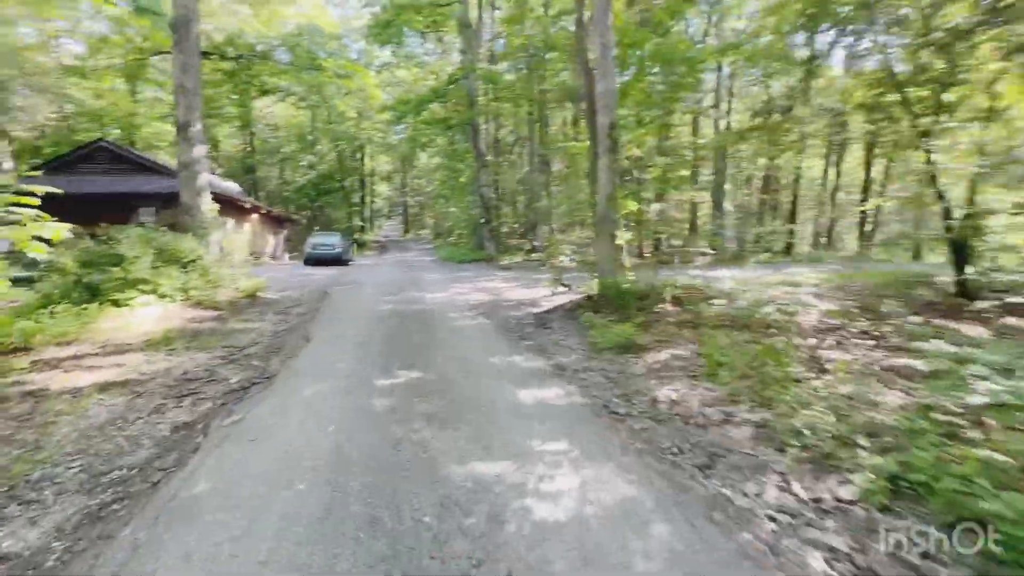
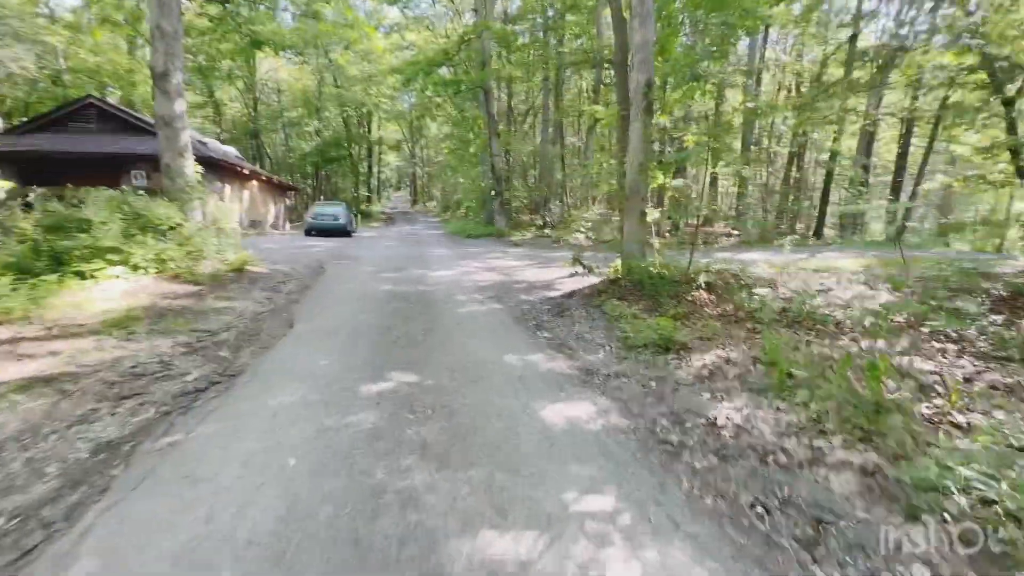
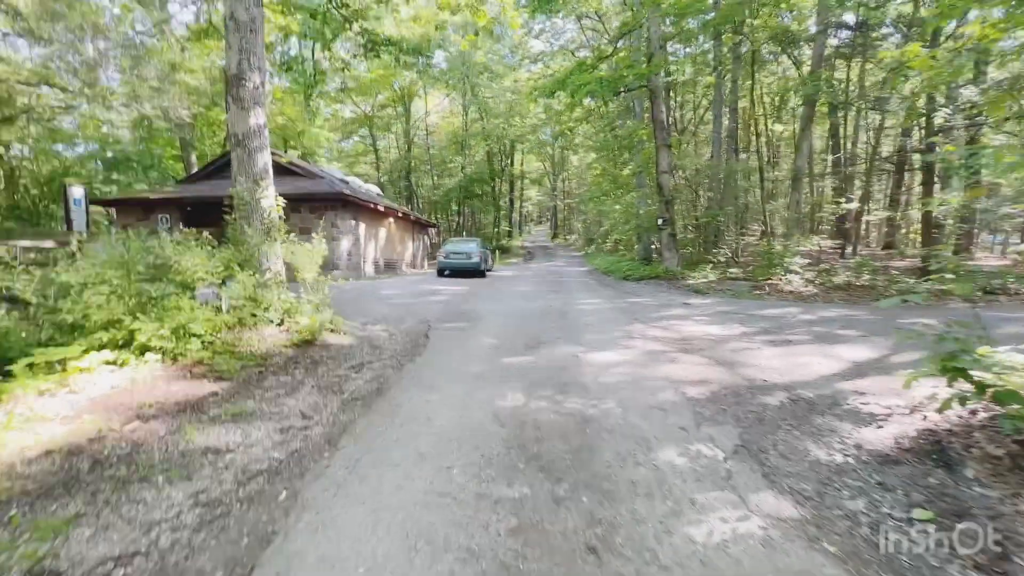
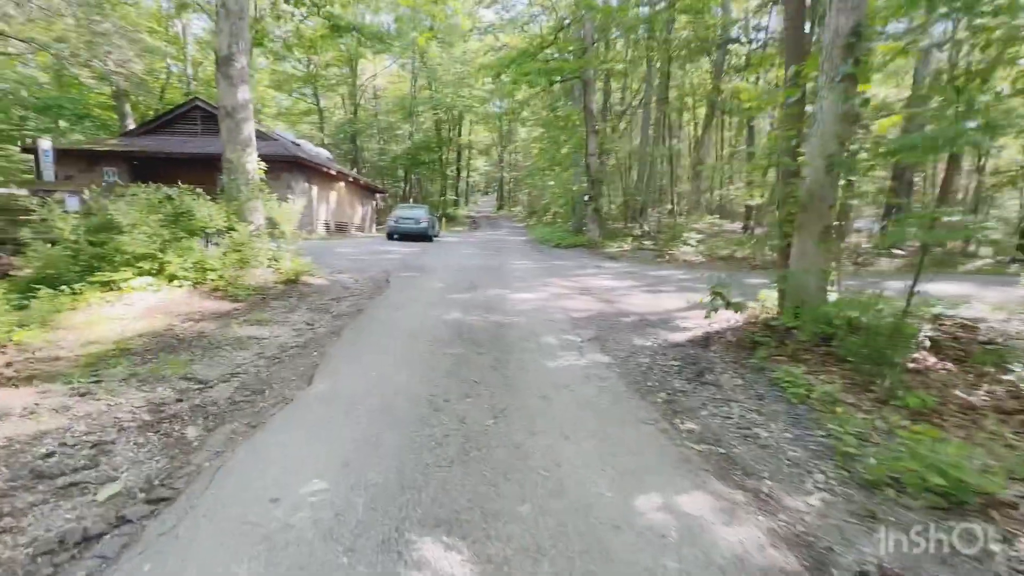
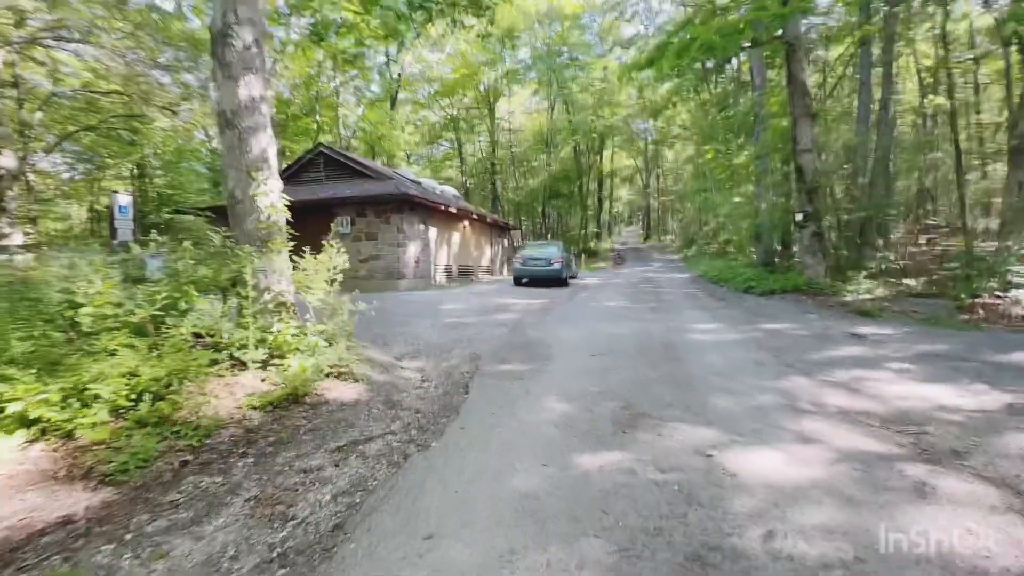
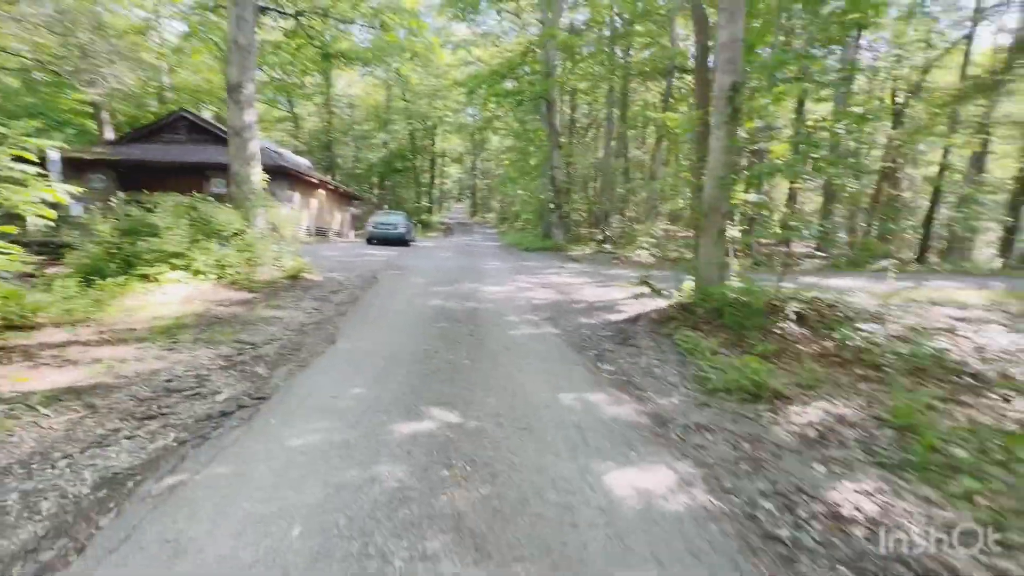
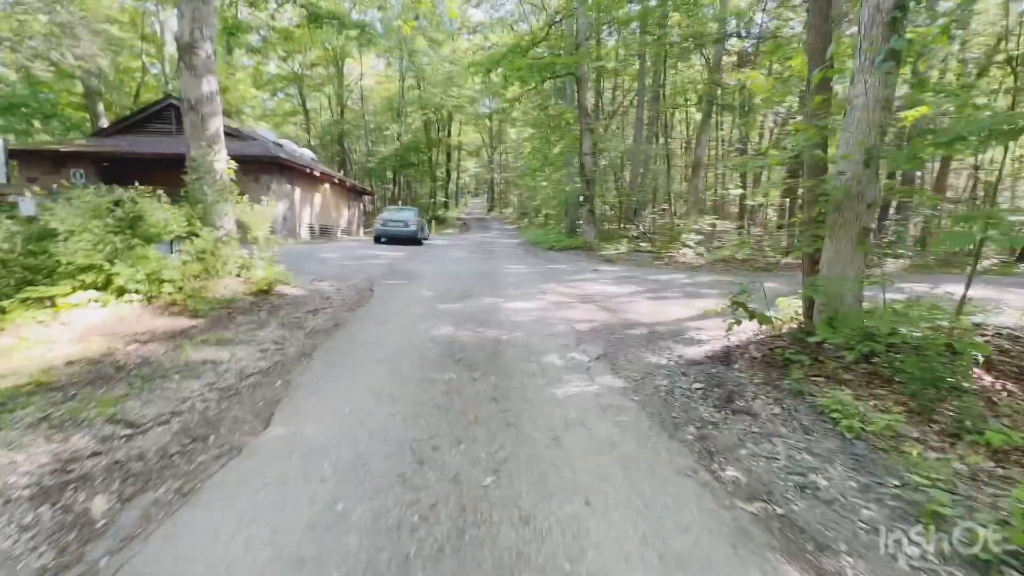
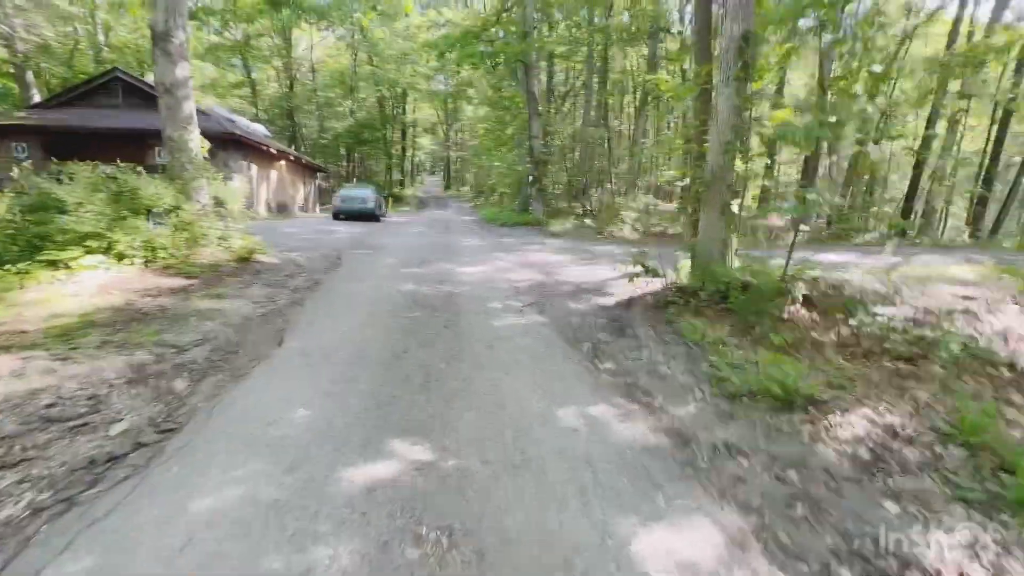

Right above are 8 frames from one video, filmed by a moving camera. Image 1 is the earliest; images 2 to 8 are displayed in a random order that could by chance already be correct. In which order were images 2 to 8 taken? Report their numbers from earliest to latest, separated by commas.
2, 6, 8, 4, 7, 3, 5
